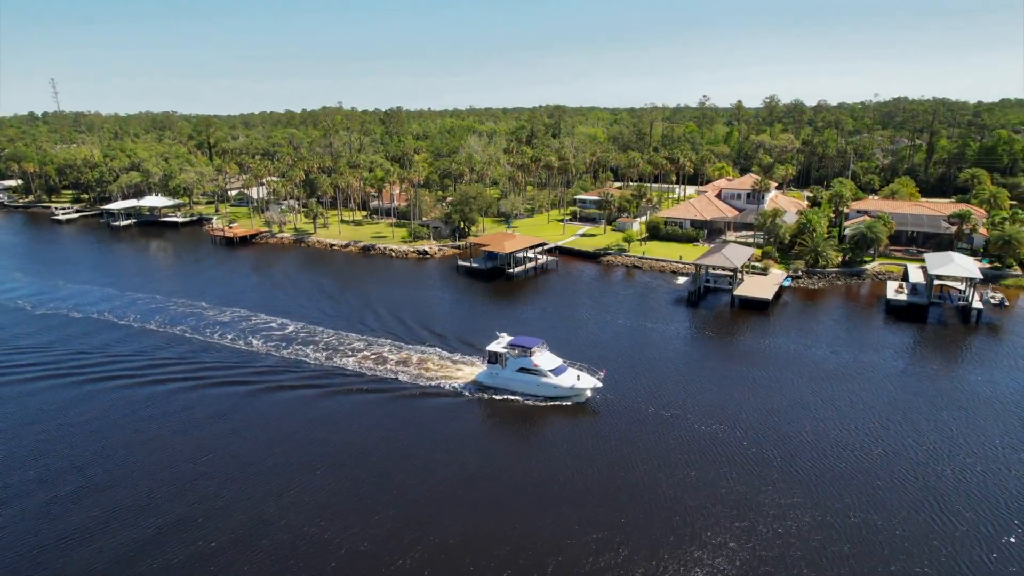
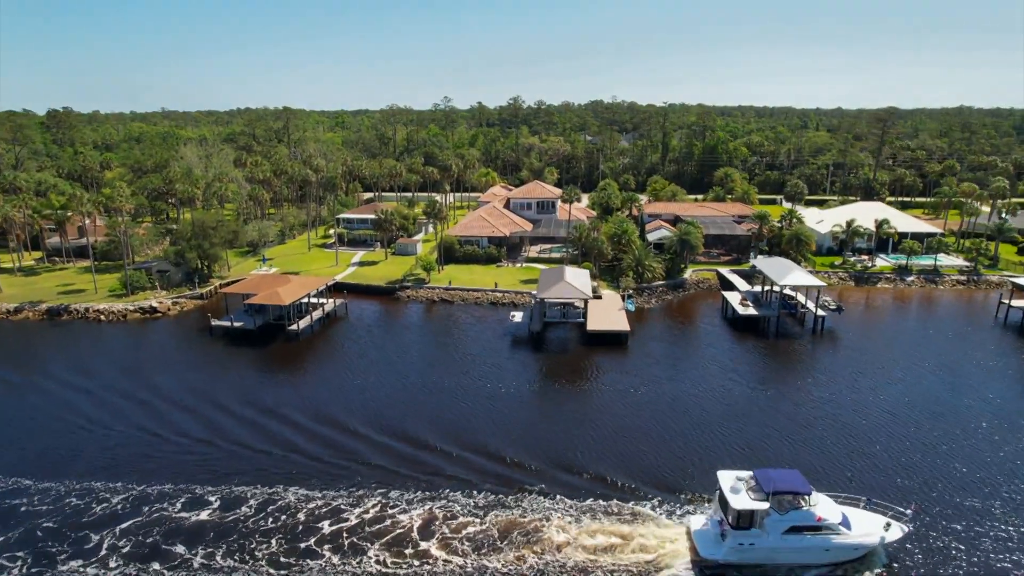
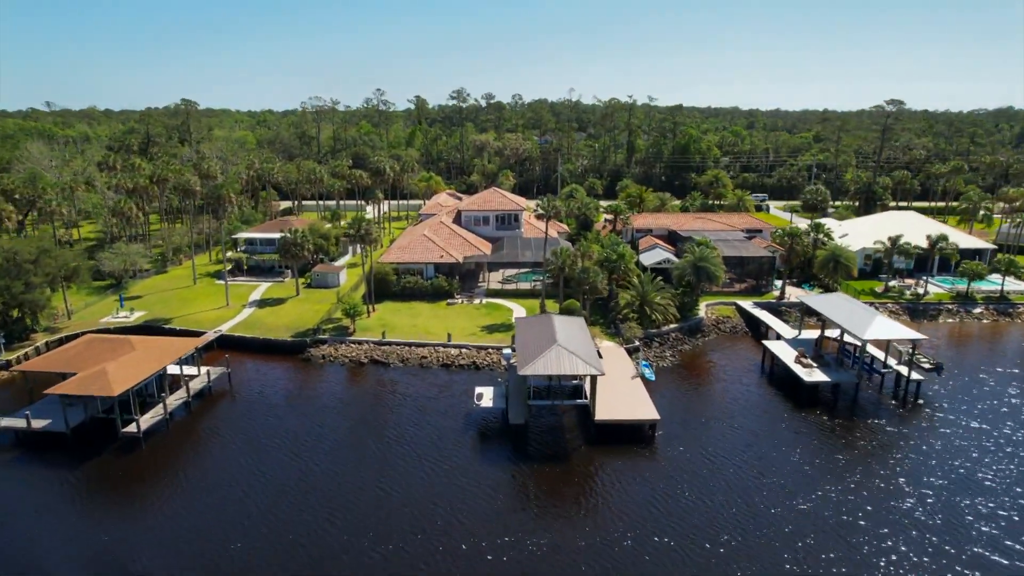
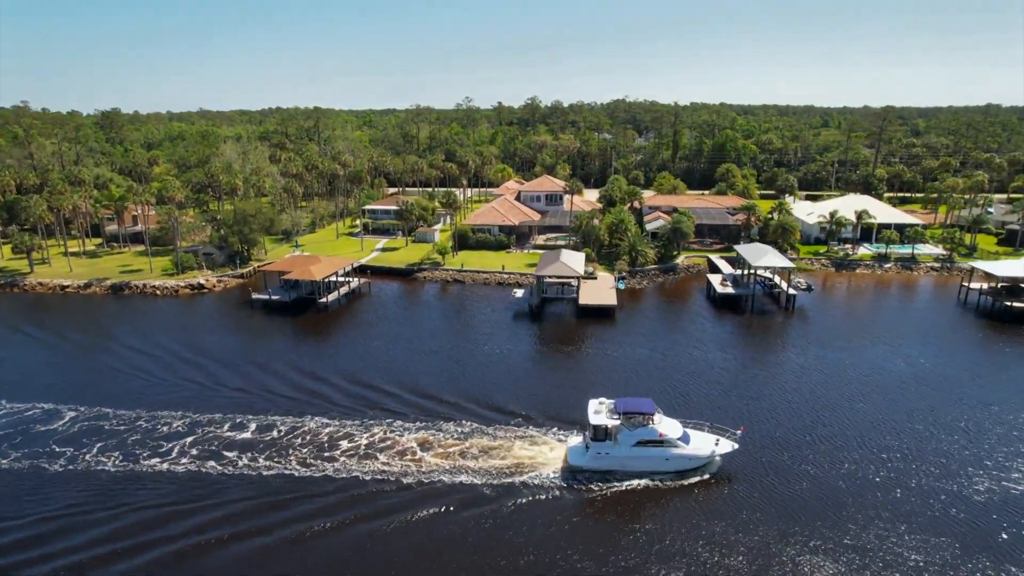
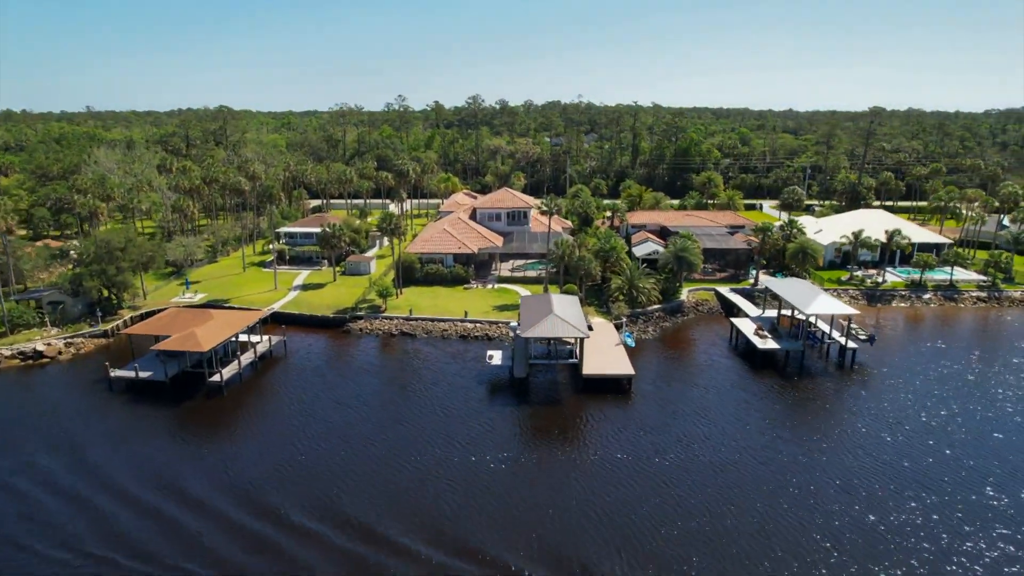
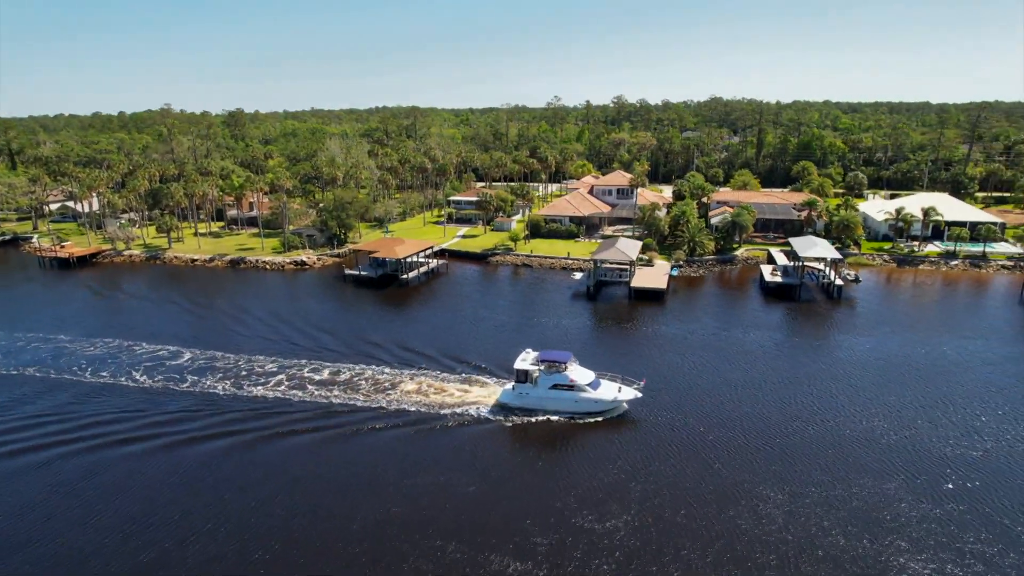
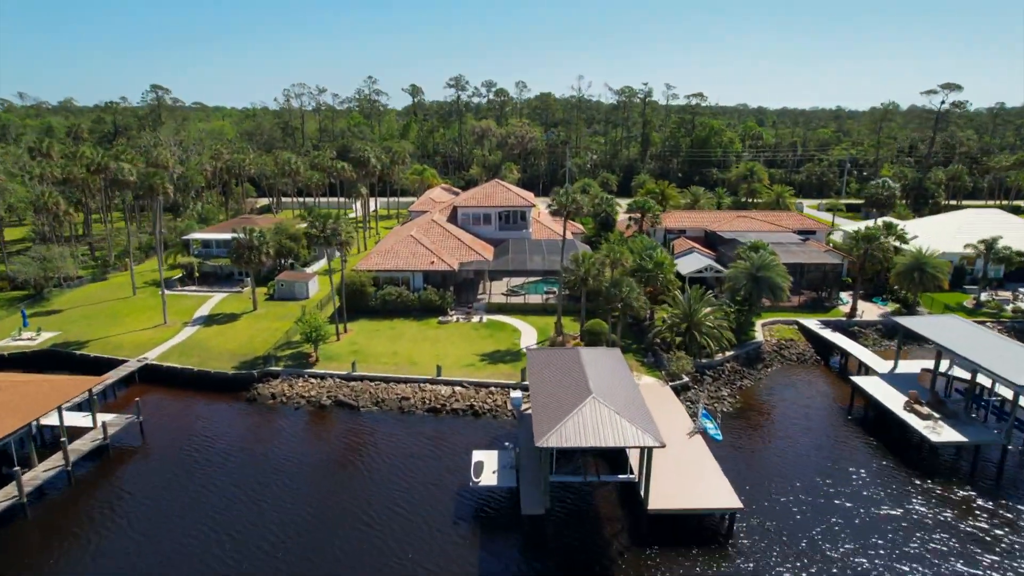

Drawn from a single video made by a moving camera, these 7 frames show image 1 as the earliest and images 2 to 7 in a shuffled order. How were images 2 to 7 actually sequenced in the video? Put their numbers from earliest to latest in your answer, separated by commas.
6, 4, 2, 5, 3, 7
